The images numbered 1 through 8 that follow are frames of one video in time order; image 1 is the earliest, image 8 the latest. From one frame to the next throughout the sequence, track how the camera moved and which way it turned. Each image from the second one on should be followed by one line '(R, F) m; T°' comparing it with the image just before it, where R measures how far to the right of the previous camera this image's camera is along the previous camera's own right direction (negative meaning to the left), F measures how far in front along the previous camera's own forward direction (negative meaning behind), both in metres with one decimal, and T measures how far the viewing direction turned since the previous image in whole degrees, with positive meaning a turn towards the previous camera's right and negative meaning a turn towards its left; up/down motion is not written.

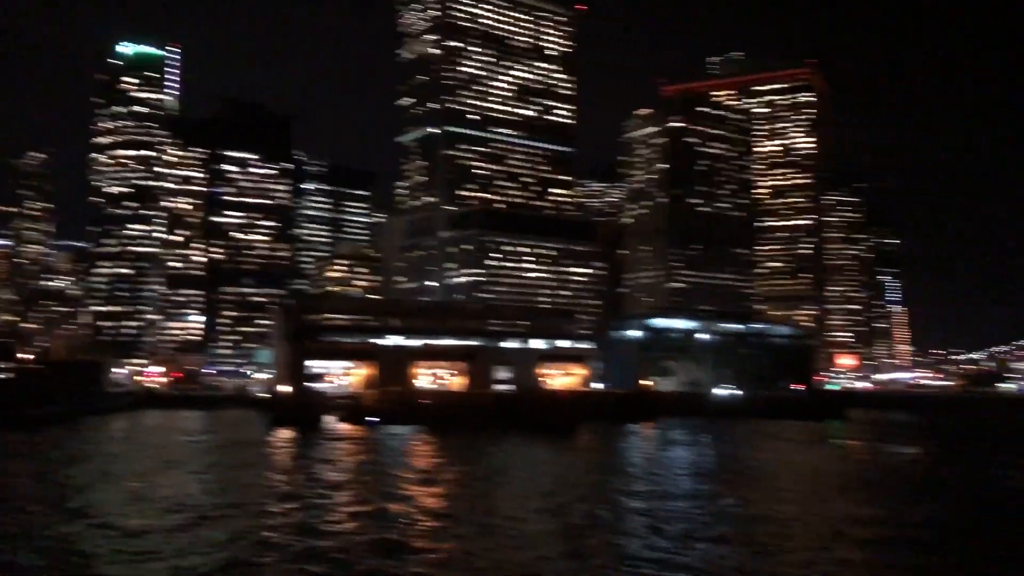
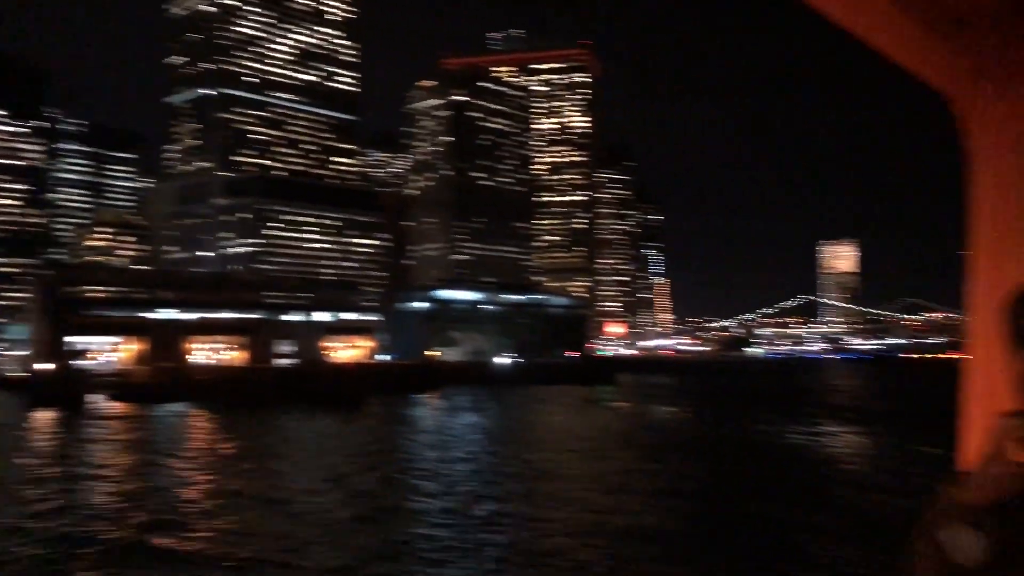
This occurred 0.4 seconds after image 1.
(-0.2, -0.5) m; +14°
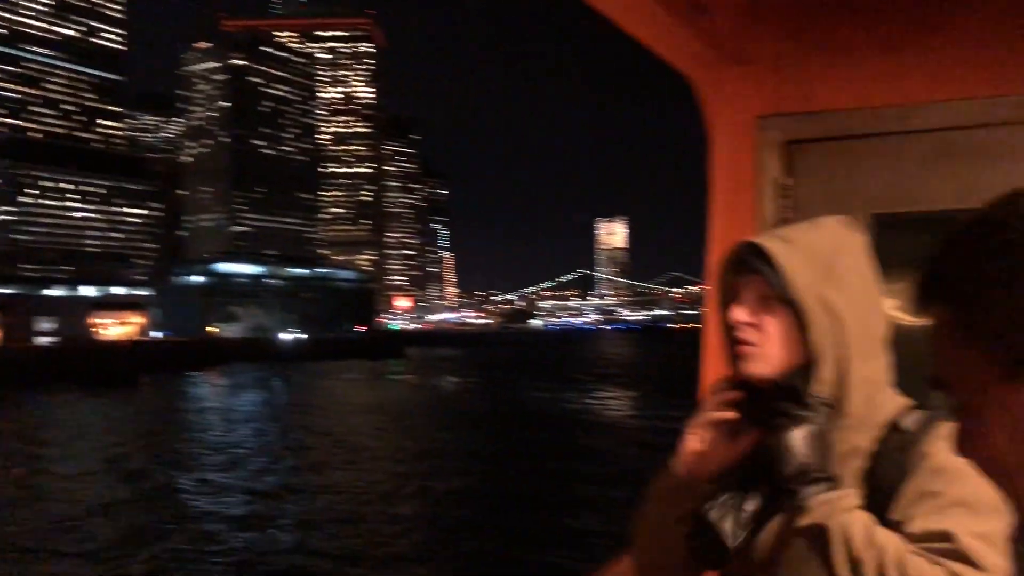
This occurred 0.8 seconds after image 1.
(-0.1, -1.4) m; +14°
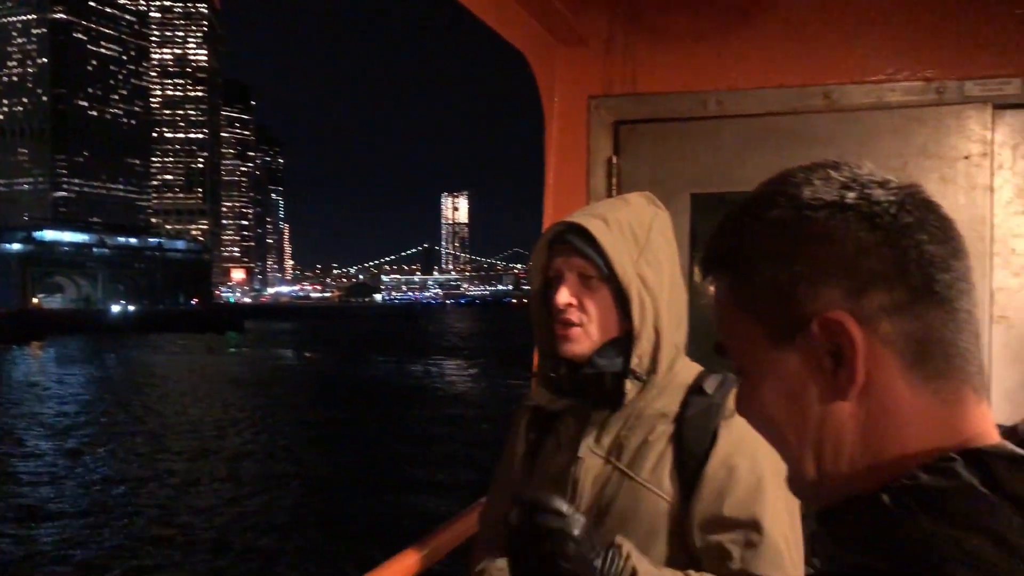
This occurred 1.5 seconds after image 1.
(0.0, -1.5) m; +10°
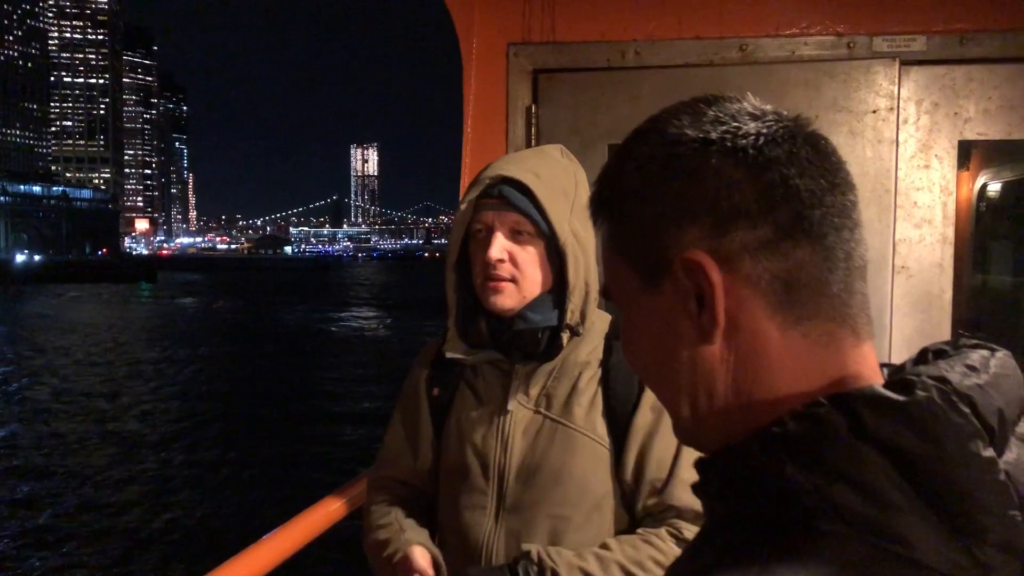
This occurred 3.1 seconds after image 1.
(-0.6, -0.4) m; +5°
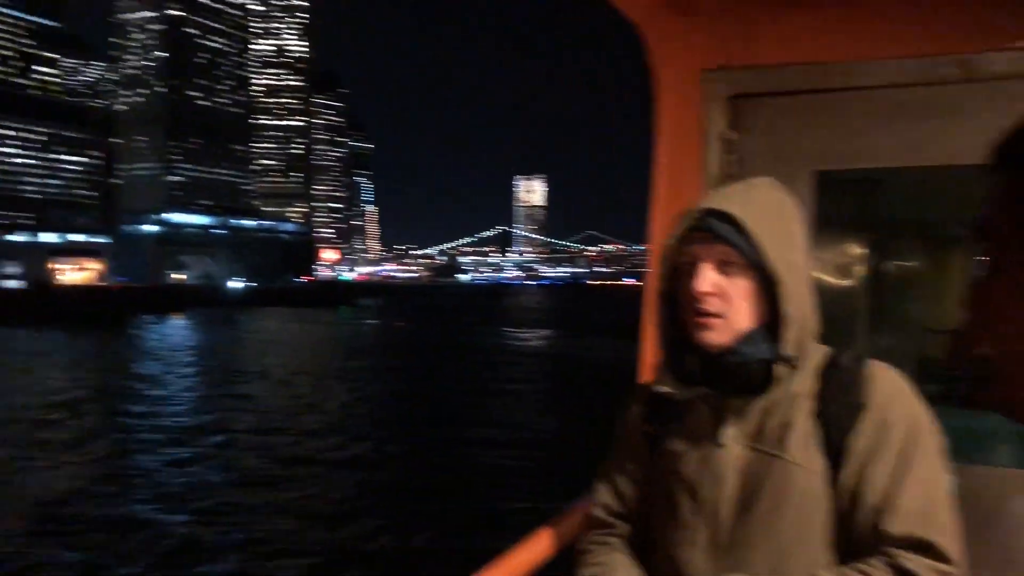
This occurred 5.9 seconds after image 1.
(-1.9, +0.1) m; -11°
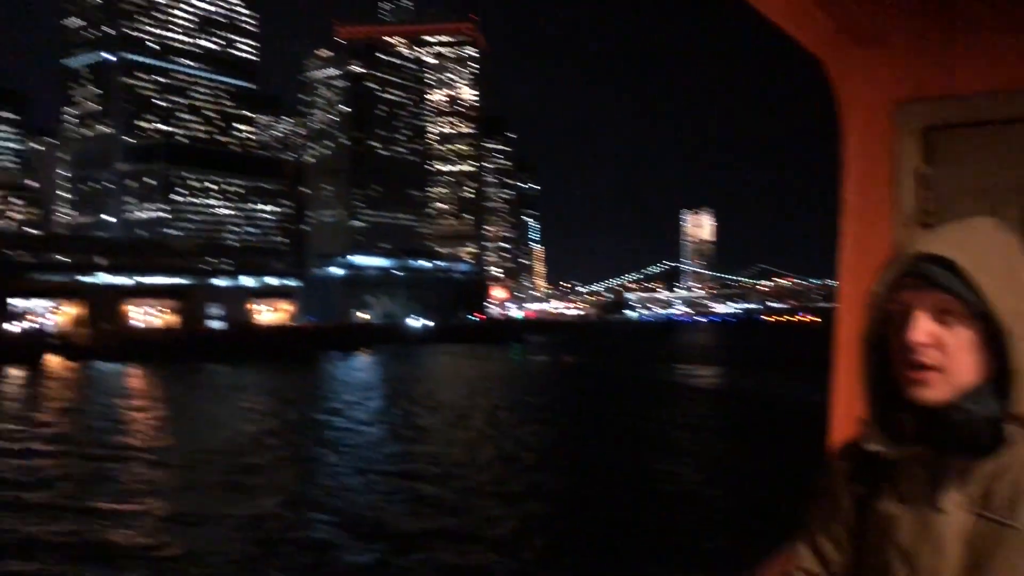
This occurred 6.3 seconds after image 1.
(-0.6, -0.7) m; -11°
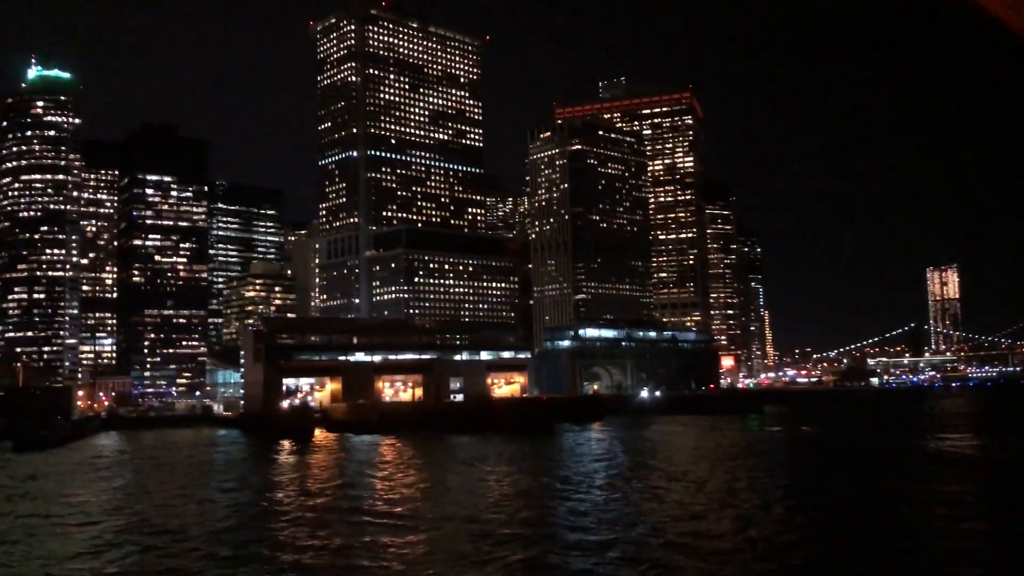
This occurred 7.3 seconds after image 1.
(-0.2, -2.4) m; -14°
